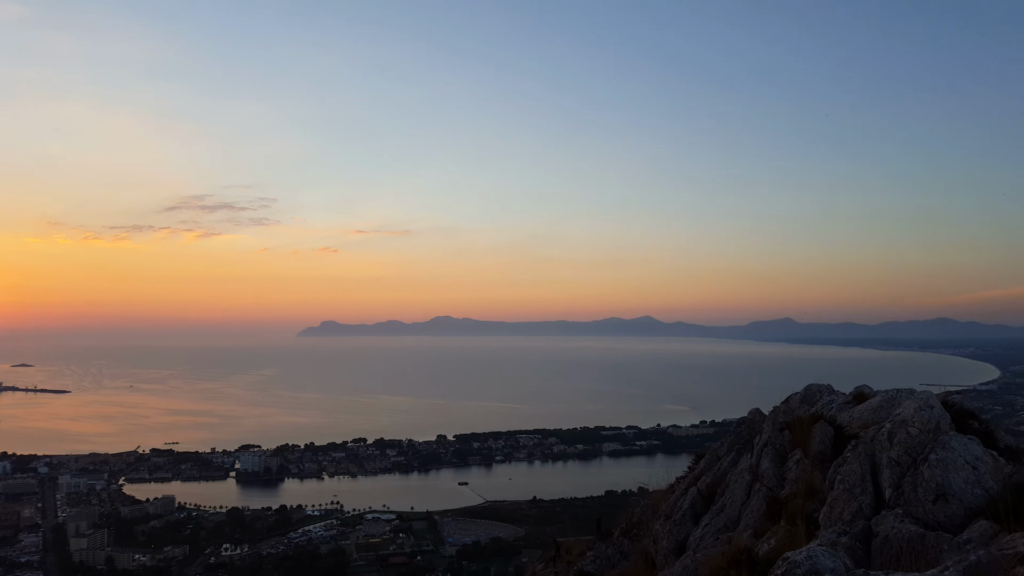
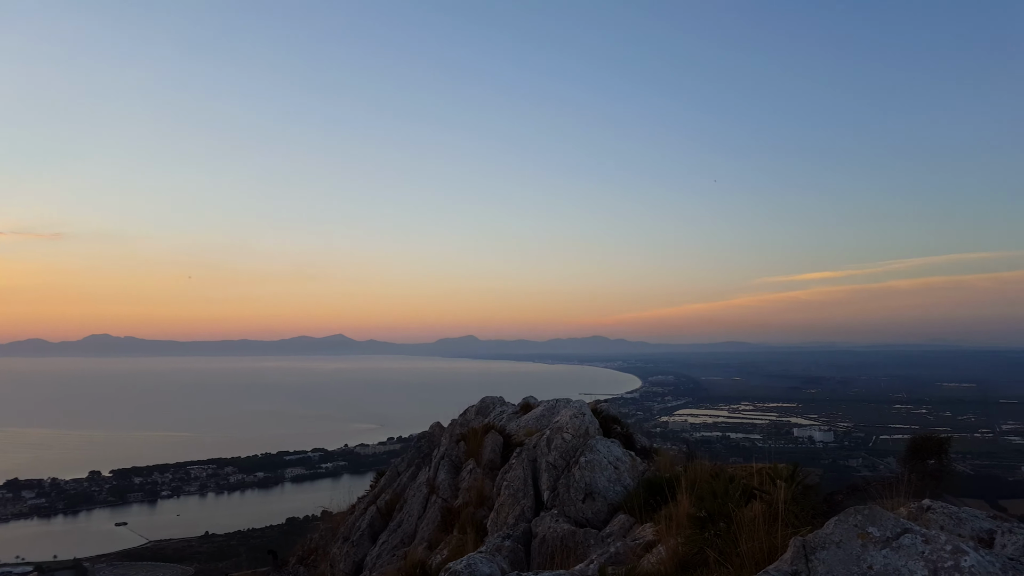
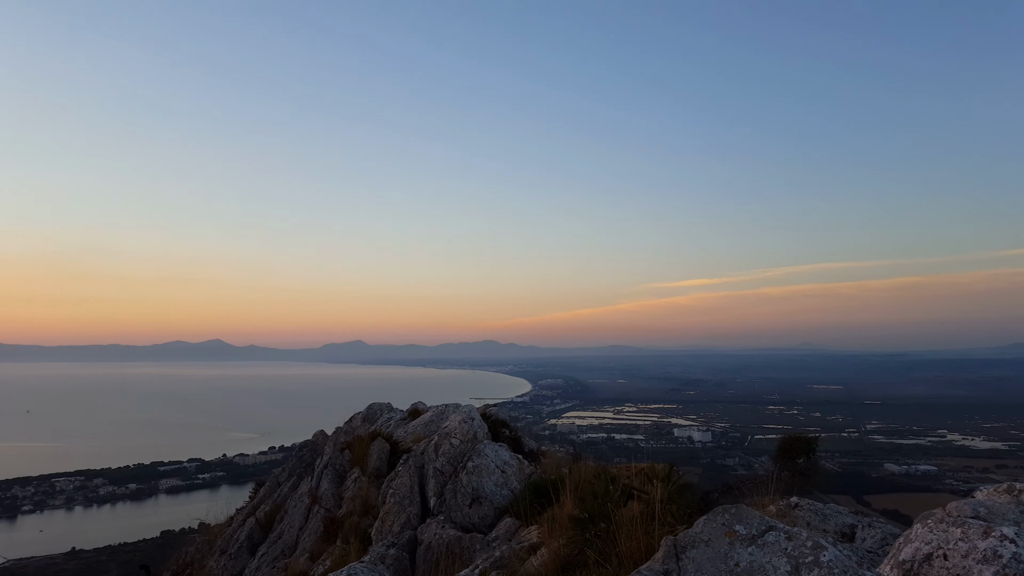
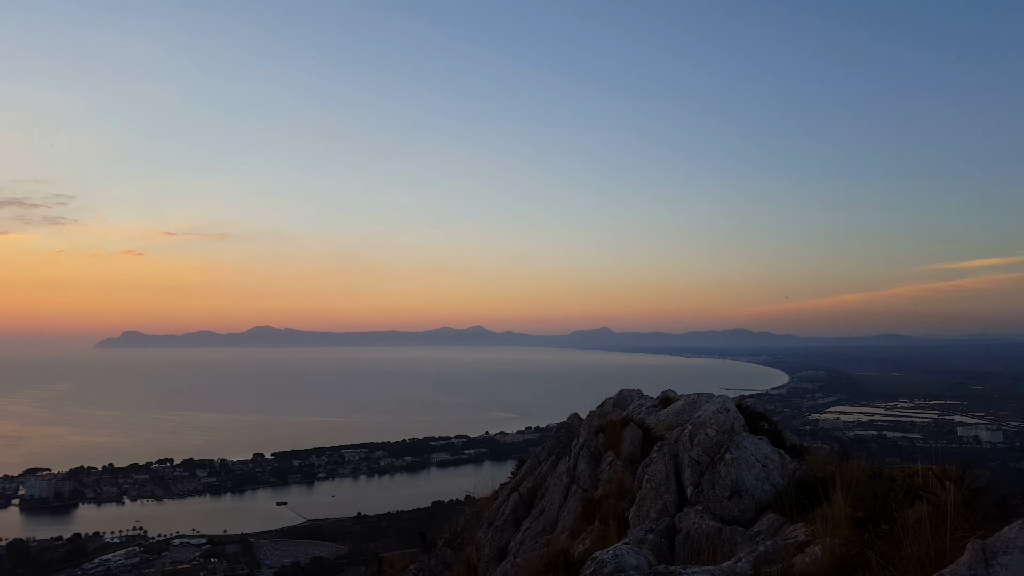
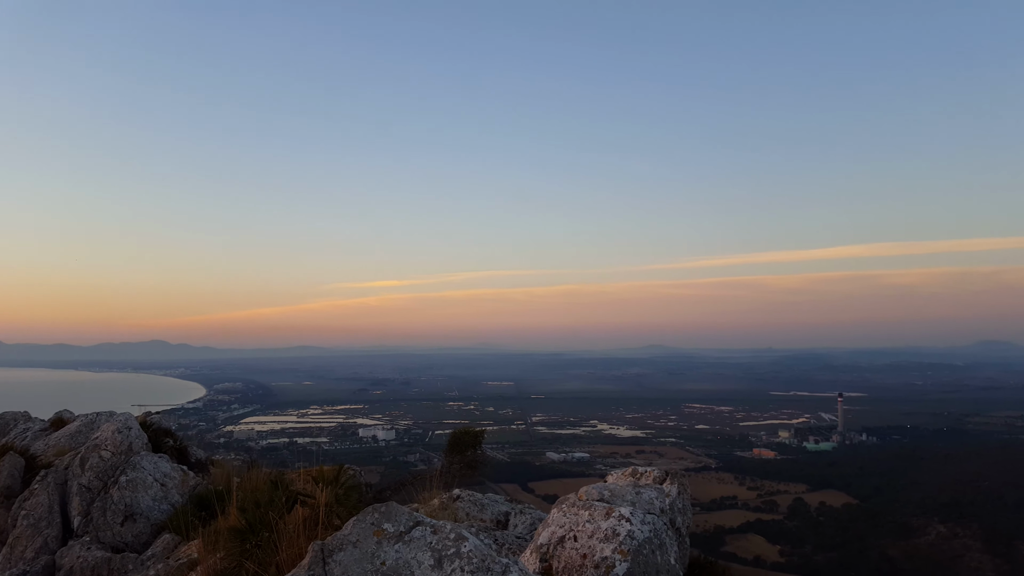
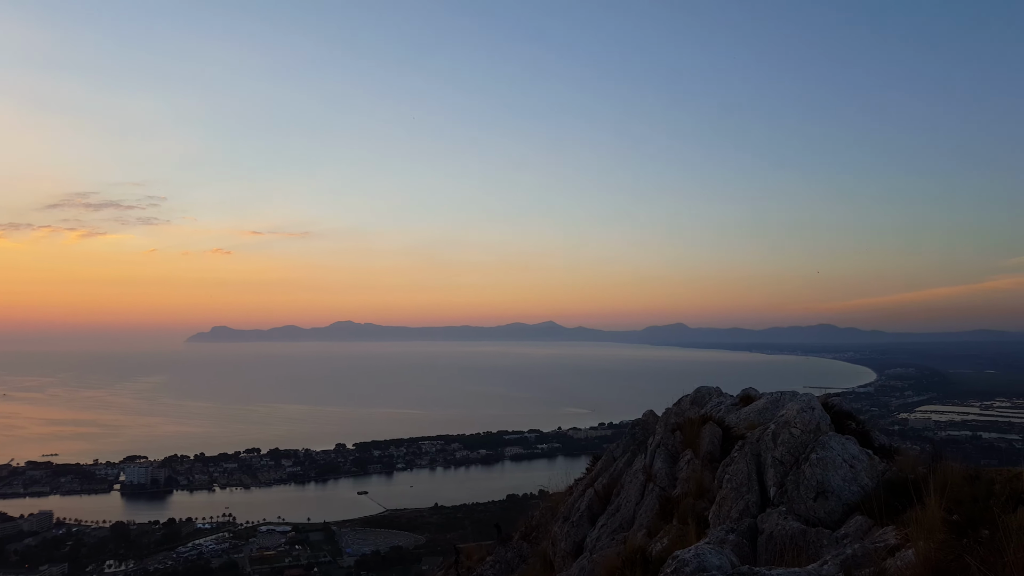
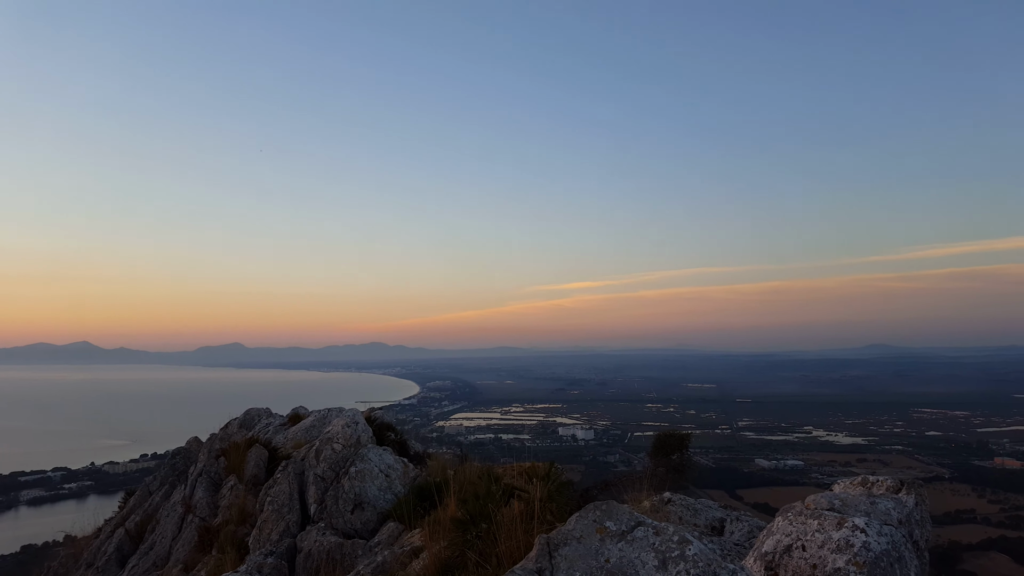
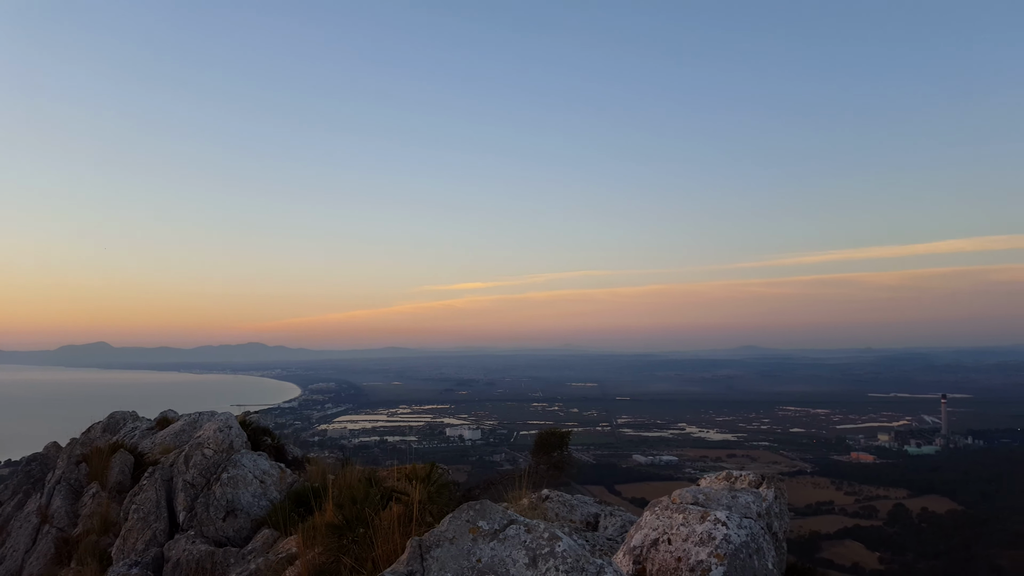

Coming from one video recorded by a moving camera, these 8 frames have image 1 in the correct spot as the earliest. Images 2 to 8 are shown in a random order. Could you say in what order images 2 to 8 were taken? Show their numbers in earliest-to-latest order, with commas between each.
6, 4, 2, 3, 7, 8, 5
